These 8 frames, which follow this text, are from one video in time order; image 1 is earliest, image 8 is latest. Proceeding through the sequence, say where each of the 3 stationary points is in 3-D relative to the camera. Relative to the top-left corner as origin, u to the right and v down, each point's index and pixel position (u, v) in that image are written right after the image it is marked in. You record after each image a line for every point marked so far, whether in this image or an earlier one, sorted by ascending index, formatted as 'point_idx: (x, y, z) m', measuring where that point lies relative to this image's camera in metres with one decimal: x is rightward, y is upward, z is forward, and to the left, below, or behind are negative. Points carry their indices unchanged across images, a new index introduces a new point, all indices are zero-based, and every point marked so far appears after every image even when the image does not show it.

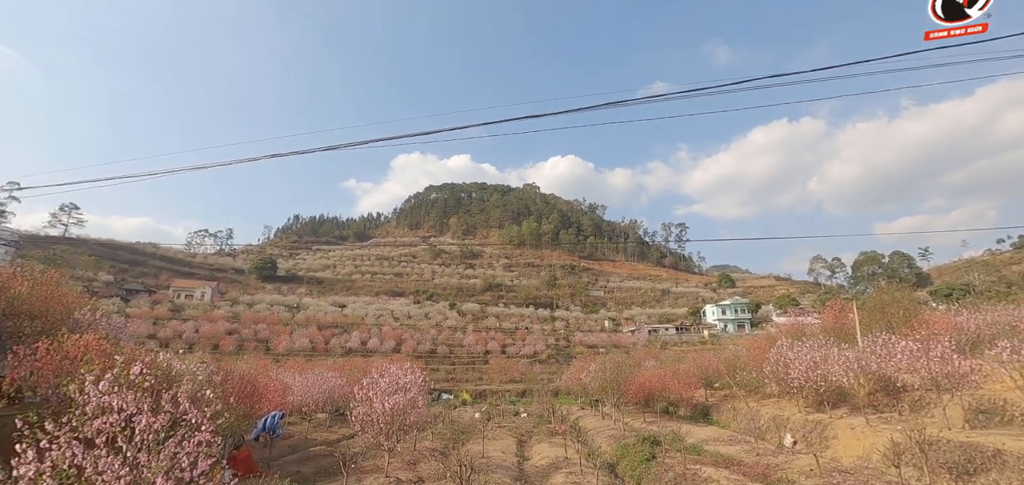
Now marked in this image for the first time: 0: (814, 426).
0: (+12.0, -7.4, +17.3) m
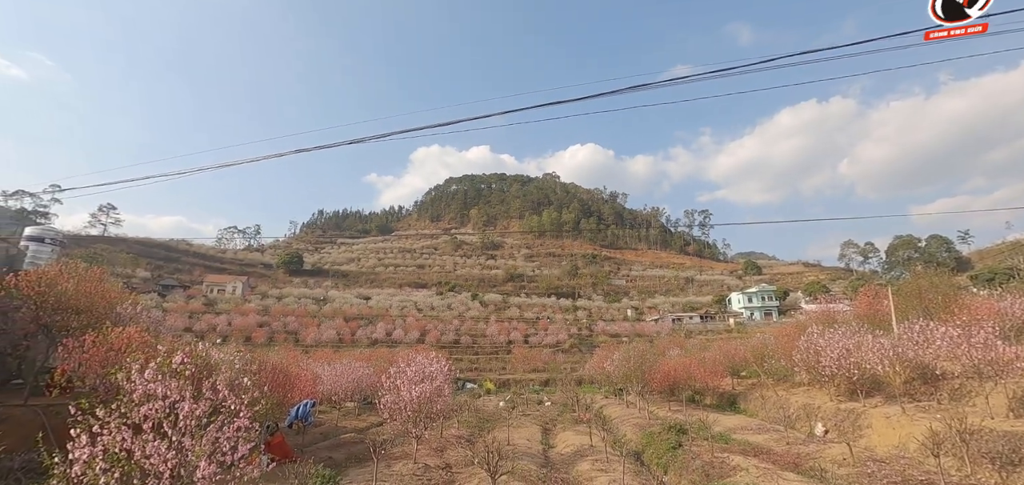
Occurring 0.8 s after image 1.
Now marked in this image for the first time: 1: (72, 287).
0: (+13.0, -6.8, +16.8) m
1: (-14.8, -1.4, +14.4) m
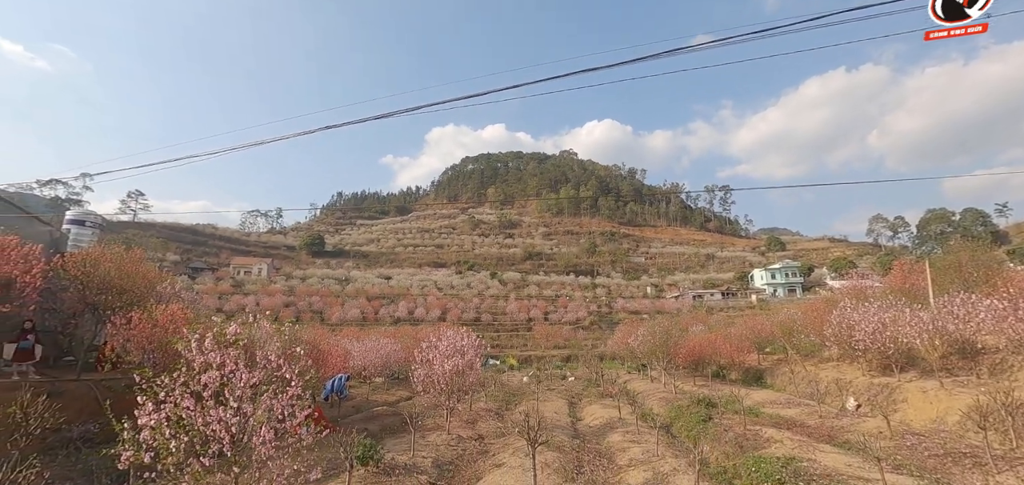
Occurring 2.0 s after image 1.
0: (+14.1, -5.7, +16.6) m
1: (-13.9, -0.8, +15.0) m
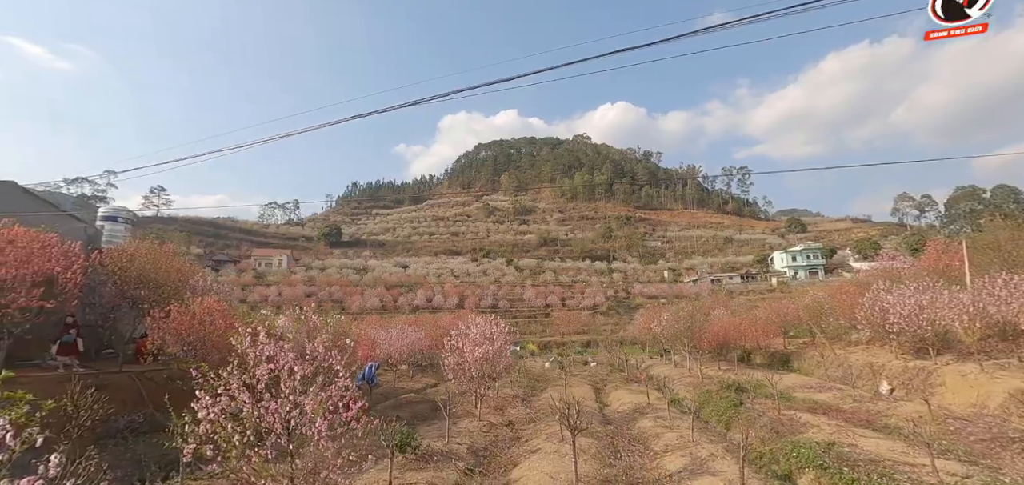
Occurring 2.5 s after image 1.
0: (+15.1, -4.9, +16.2) m
1: (-13.0, -0.6, +15.4) m
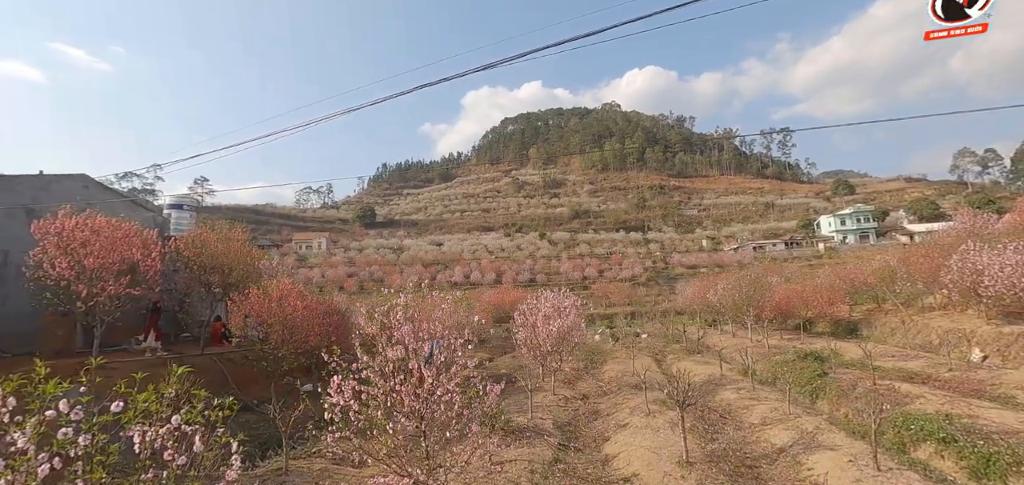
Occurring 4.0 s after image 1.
0: (+17.5, -3.4, +15.1) m
1: (-10.7, -0.1, +15.9) m
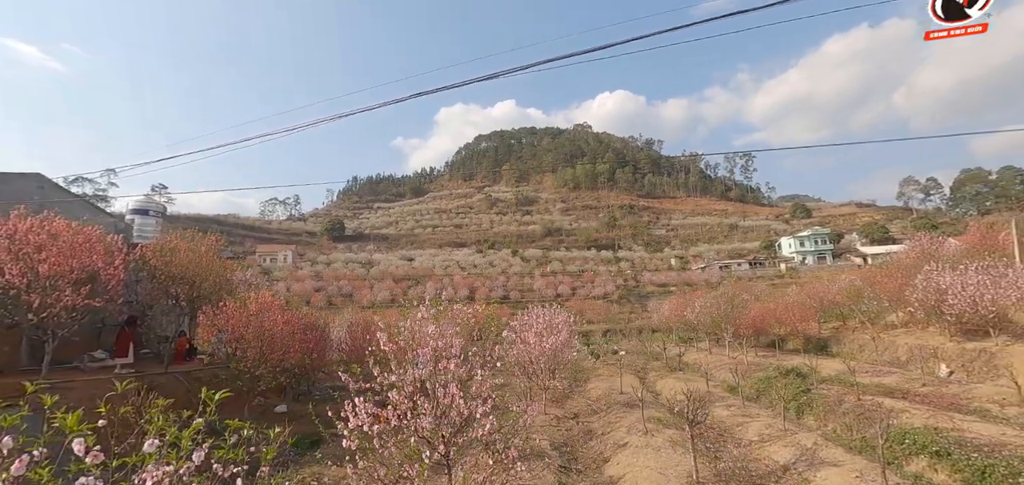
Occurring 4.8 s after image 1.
0: (+17.1, -4.2, +15.9) m
1: (-11.1, -0.4, +14.9) m
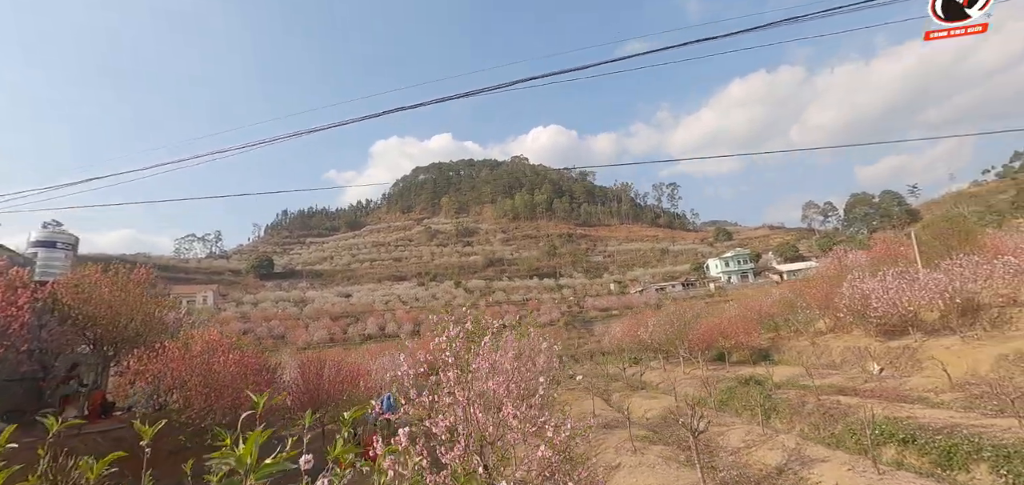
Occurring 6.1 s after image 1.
0: (+15.8, -4.5, +17.6) m
1: (-12.1, -1.5, +12.9) m
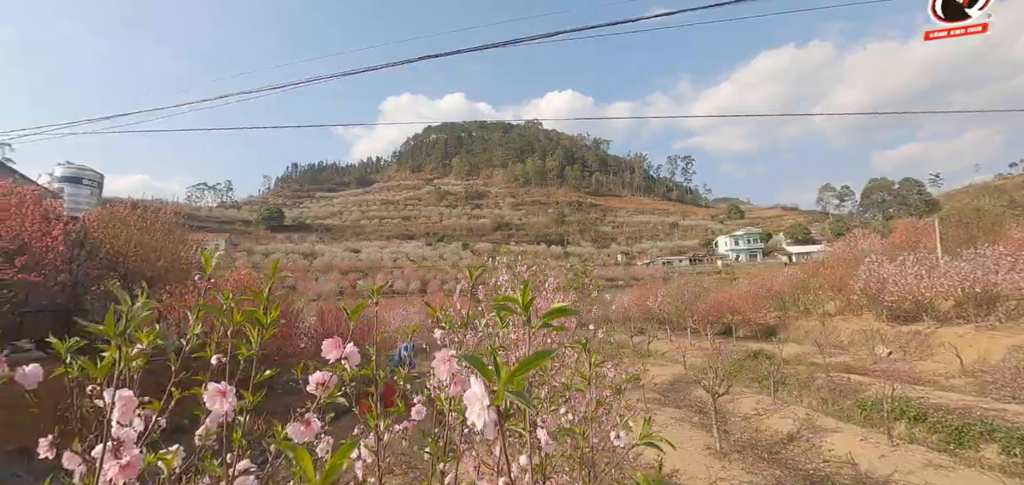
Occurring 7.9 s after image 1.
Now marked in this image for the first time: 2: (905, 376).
0: (+16.3, -3.9, +17.7) m
1: (-11.4, +0.4, +13.2) m
2: (+11.6, -4.0, +12.7) m
